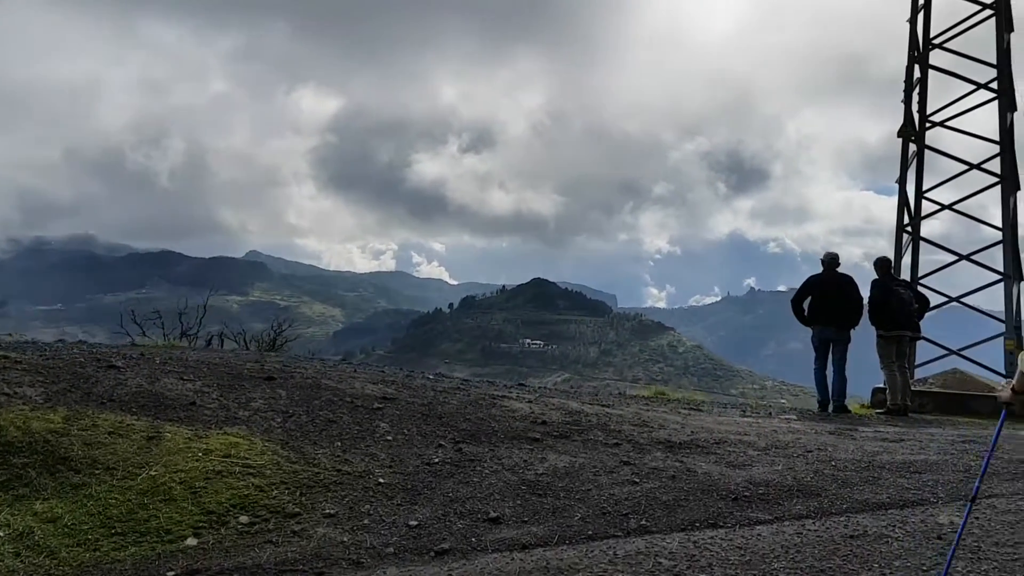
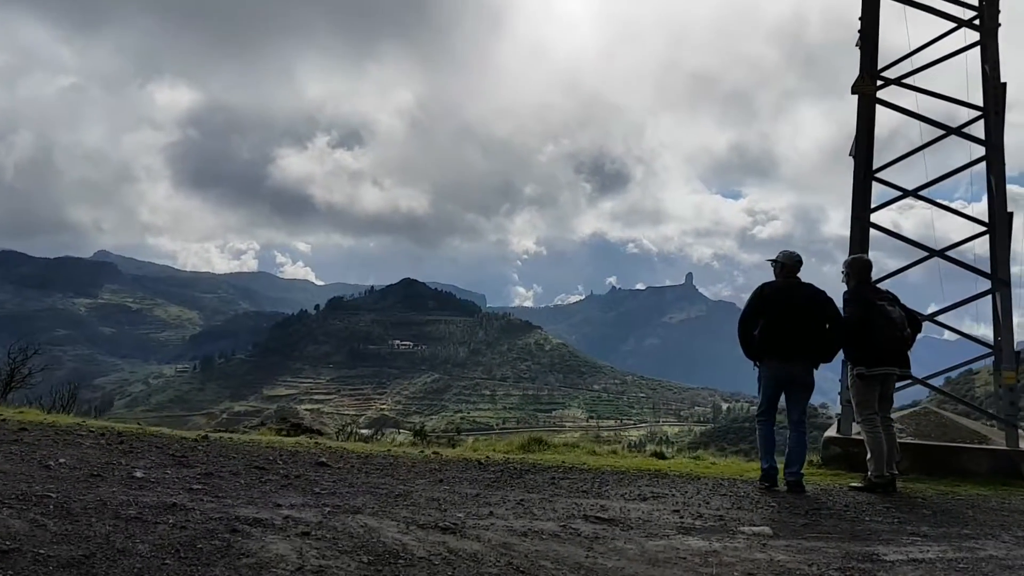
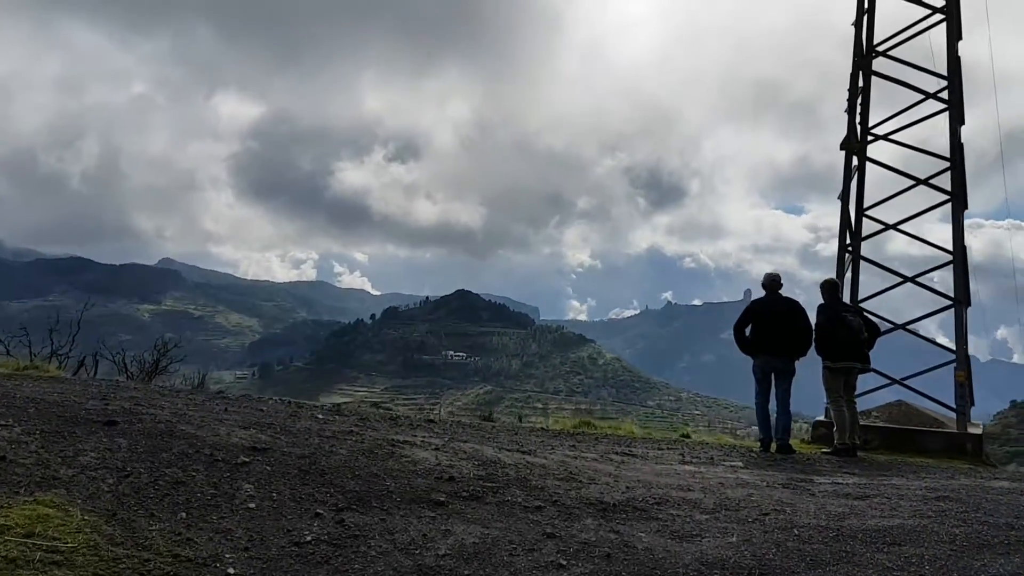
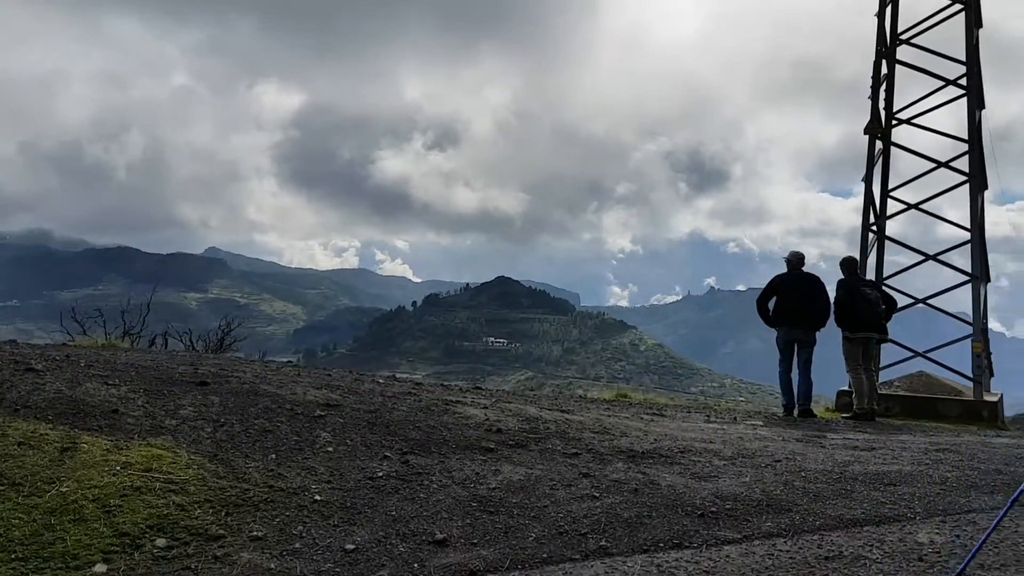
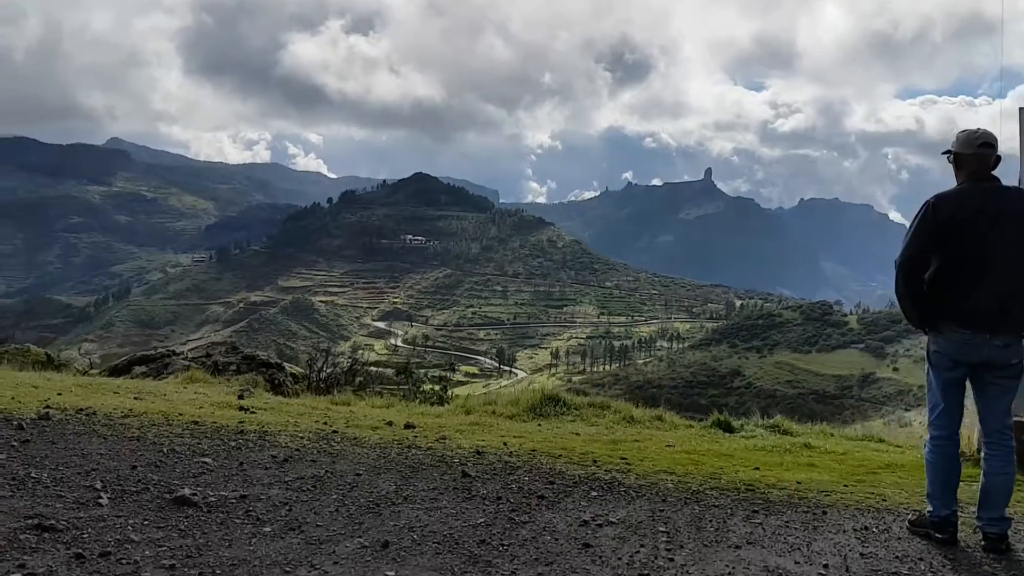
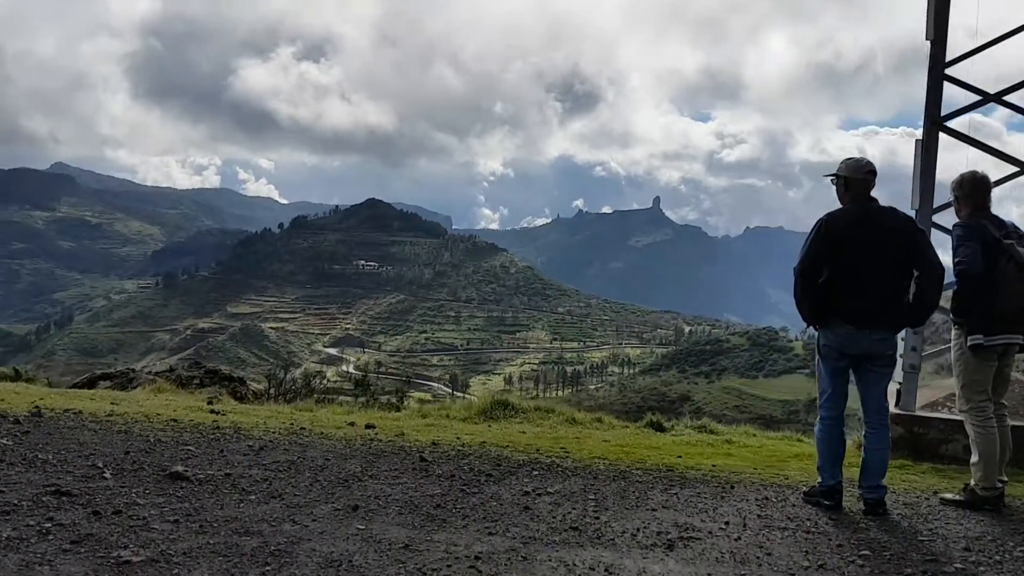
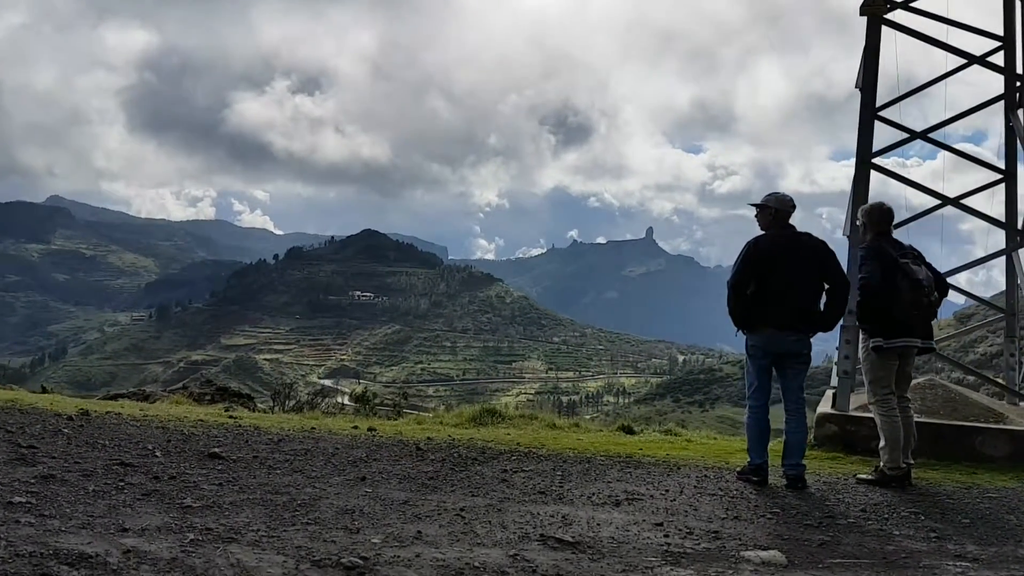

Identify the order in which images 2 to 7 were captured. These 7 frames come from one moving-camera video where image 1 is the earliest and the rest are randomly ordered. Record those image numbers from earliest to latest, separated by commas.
4, 3, 2, 7, 6, 5
